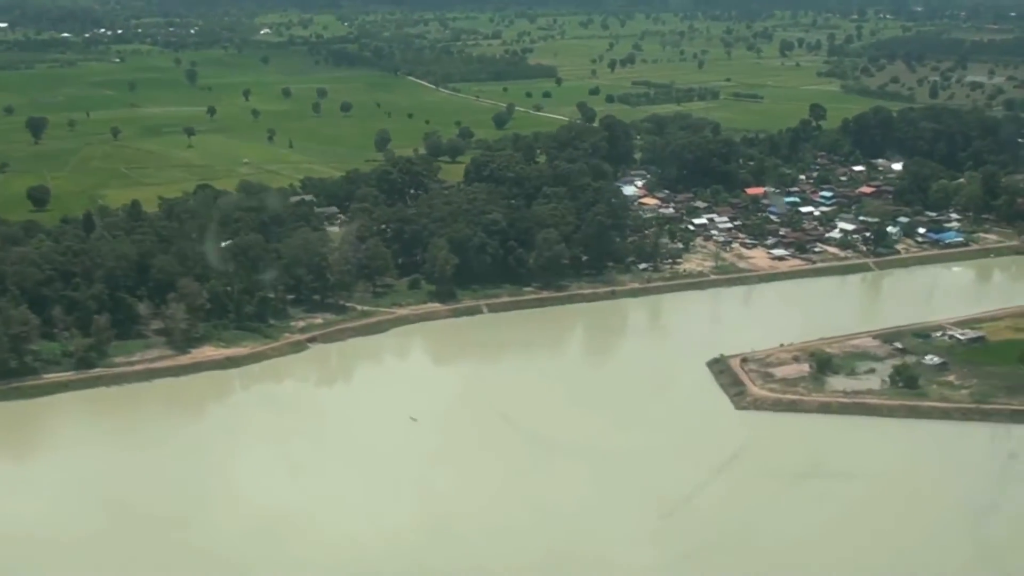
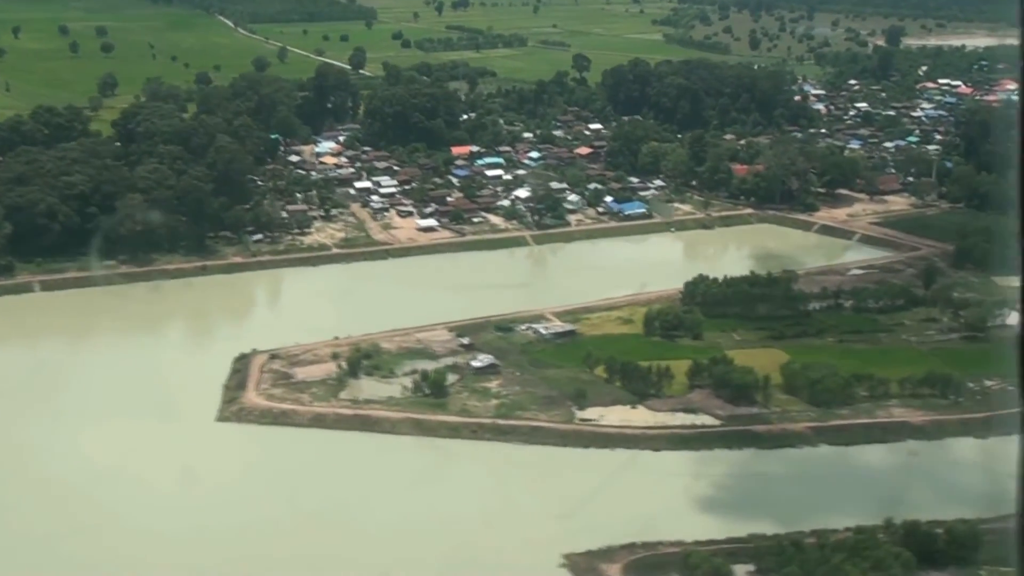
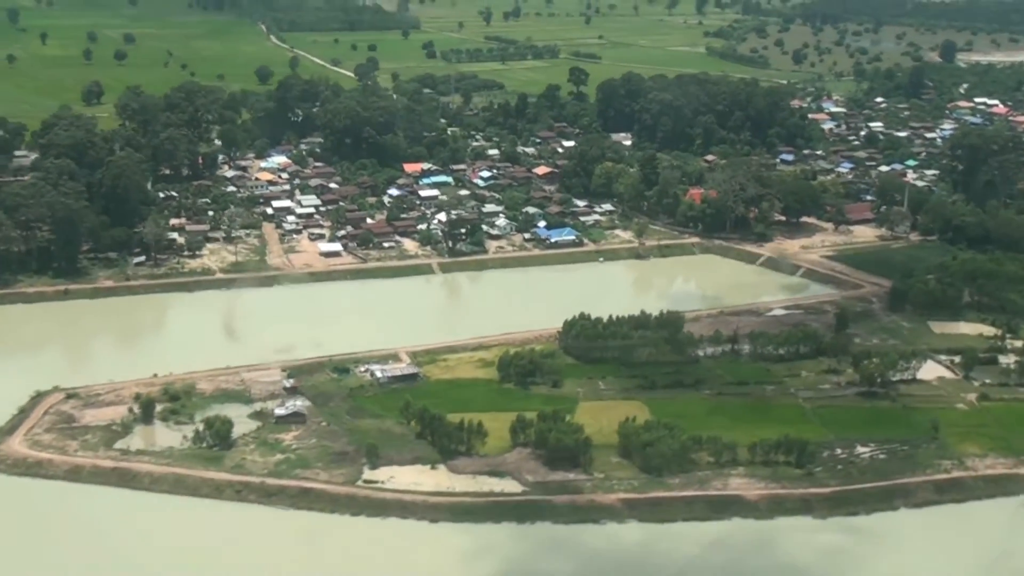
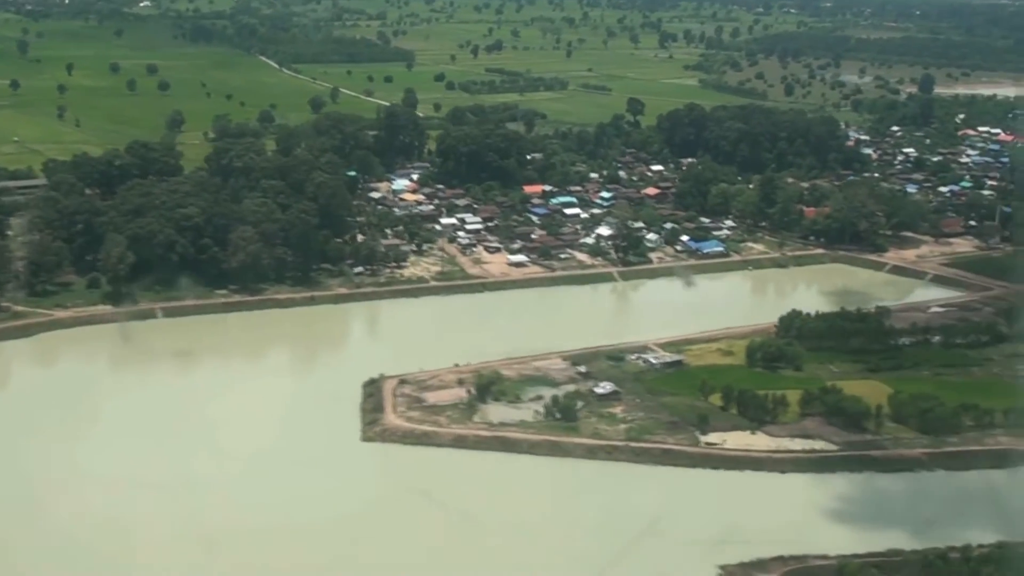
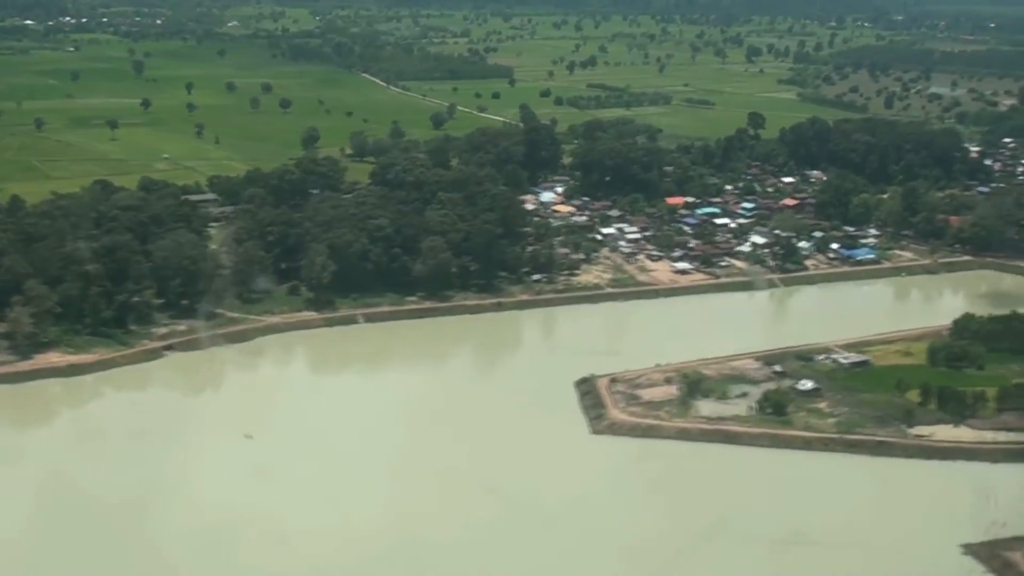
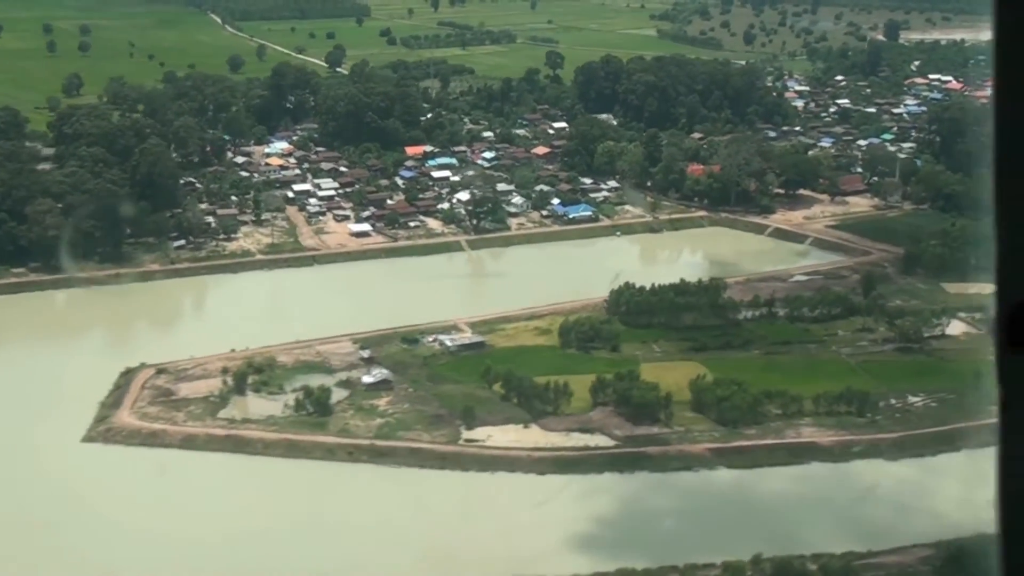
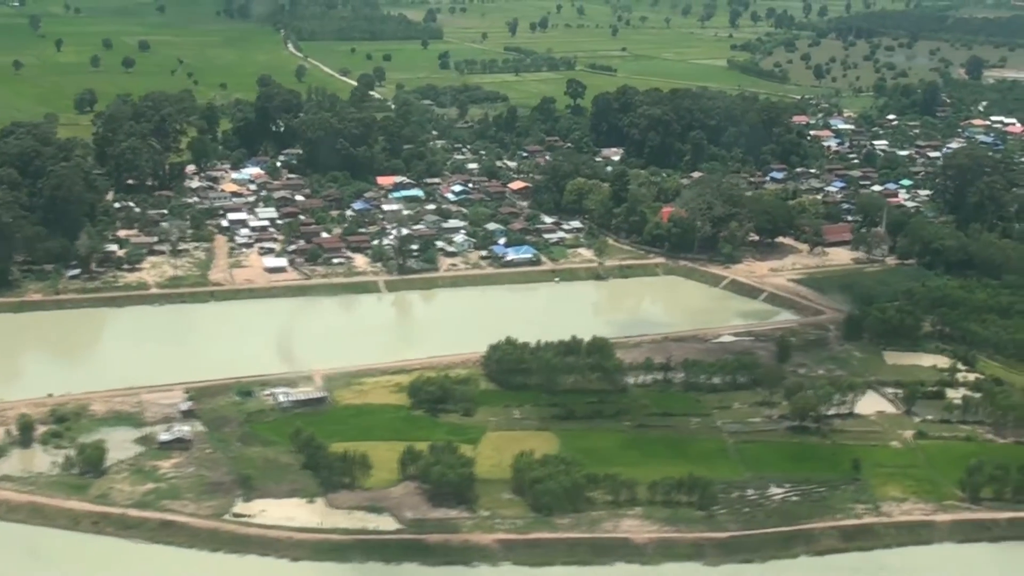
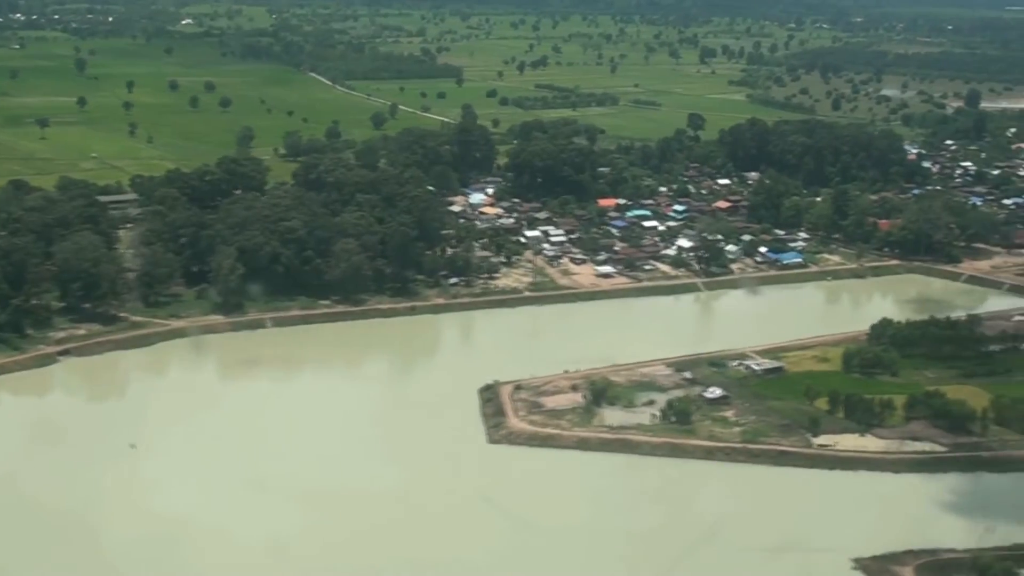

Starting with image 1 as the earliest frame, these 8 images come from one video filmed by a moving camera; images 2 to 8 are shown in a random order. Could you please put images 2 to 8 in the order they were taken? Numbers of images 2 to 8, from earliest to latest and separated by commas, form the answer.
5, 8, 4, 2, 6, 3, 7
